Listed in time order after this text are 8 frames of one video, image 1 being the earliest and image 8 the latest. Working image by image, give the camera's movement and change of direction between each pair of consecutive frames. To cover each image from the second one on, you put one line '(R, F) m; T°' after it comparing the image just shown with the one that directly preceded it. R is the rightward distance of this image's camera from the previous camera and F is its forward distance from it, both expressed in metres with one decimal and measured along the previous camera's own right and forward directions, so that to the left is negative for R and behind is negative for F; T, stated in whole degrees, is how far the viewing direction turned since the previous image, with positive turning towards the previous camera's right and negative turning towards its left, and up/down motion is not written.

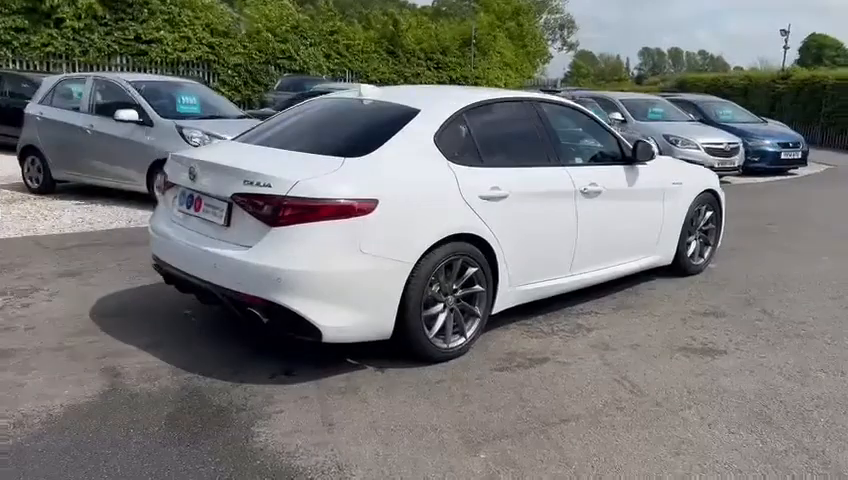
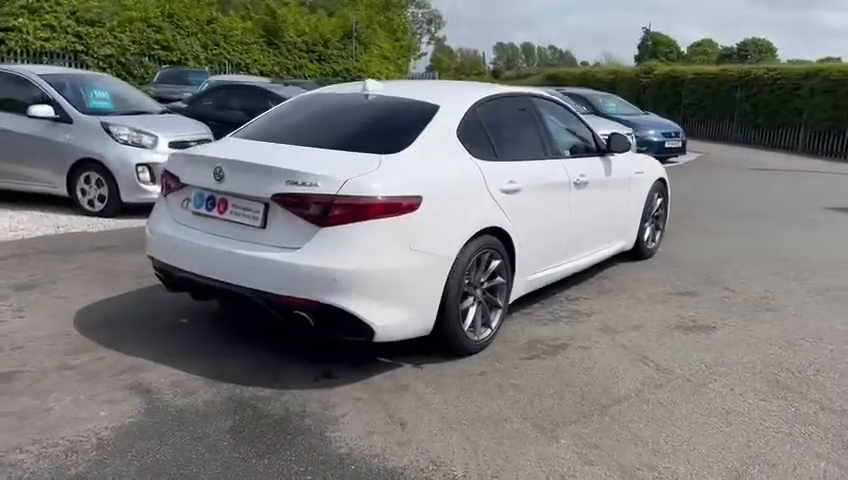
(-1.0, +0.1) m; +10°
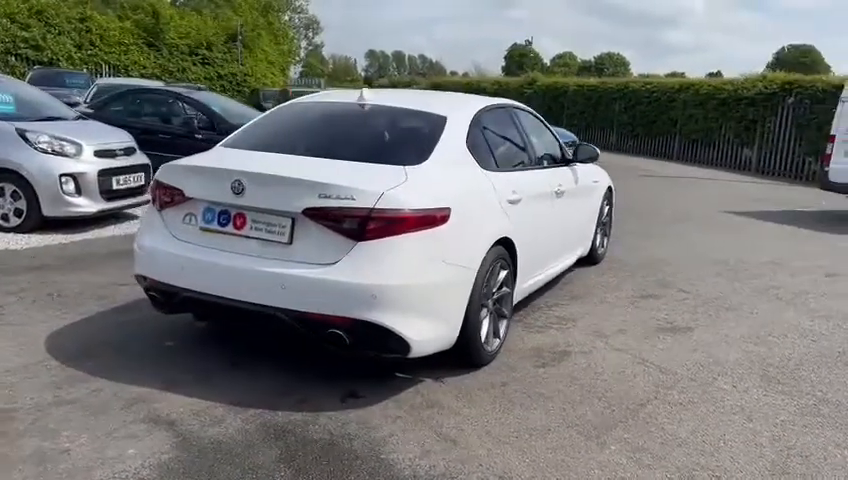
(-0.9, +0.1) m; +10°
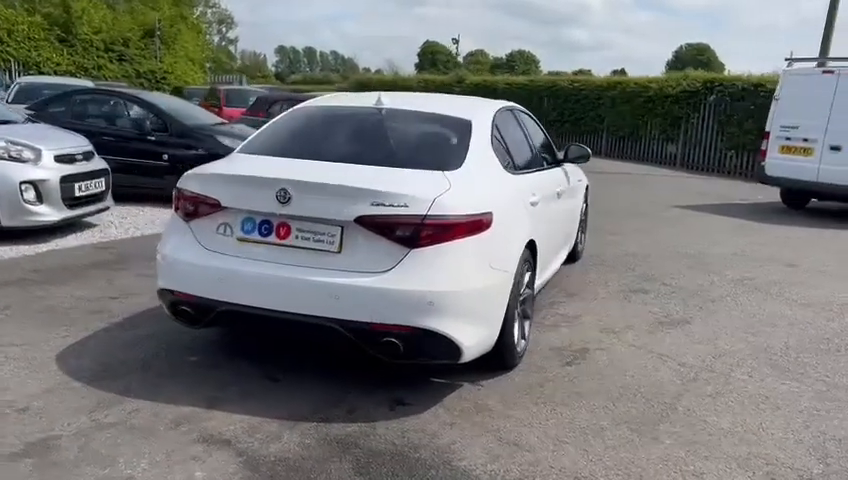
(-0.7, 0.0) m; +6°
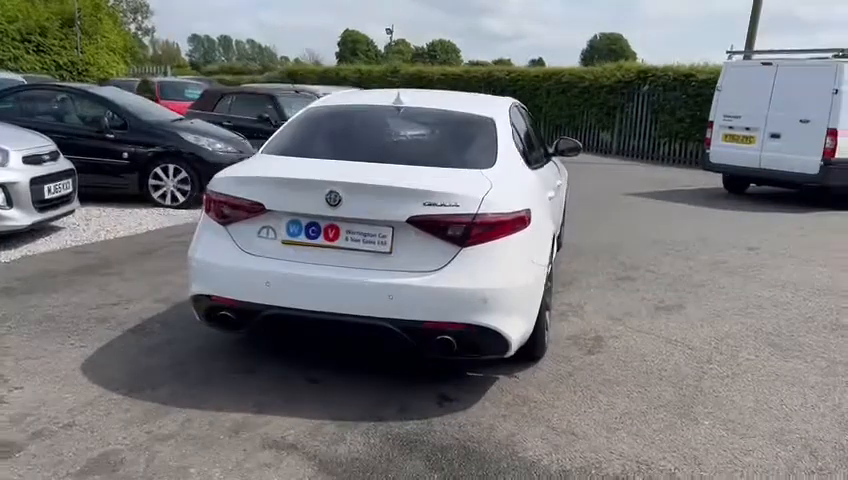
(-0.7, 0.0) m; +6°
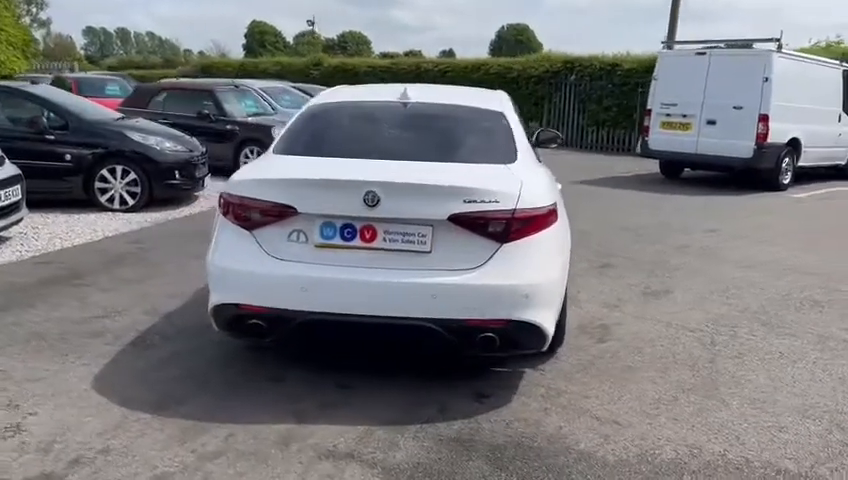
(-0.7, +0.1) m; +6°
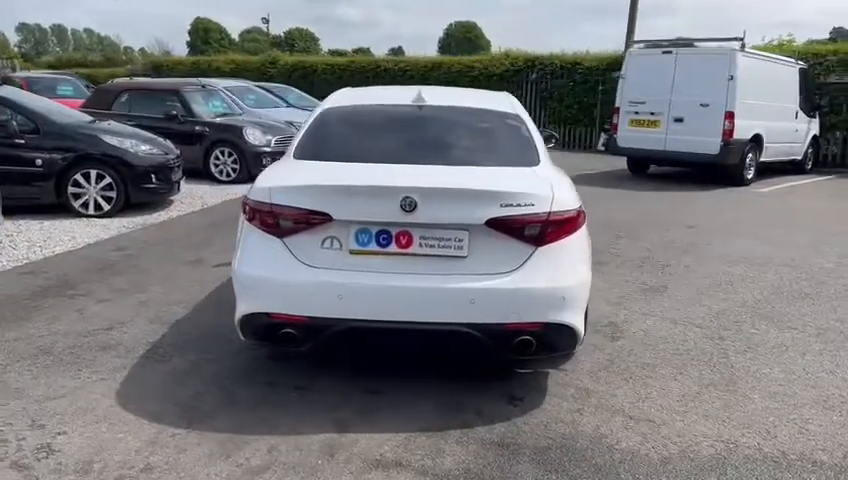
(-0.5, 0.0) m; +4°
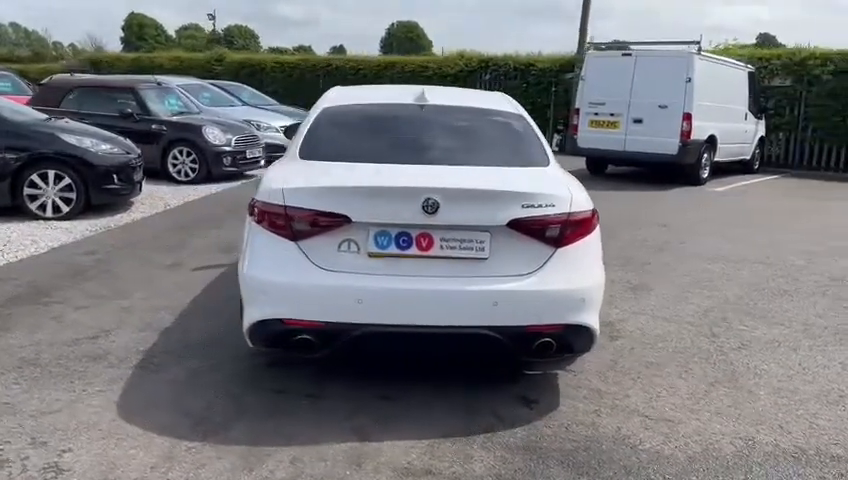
(-0.4, +0.1) m; +4°
